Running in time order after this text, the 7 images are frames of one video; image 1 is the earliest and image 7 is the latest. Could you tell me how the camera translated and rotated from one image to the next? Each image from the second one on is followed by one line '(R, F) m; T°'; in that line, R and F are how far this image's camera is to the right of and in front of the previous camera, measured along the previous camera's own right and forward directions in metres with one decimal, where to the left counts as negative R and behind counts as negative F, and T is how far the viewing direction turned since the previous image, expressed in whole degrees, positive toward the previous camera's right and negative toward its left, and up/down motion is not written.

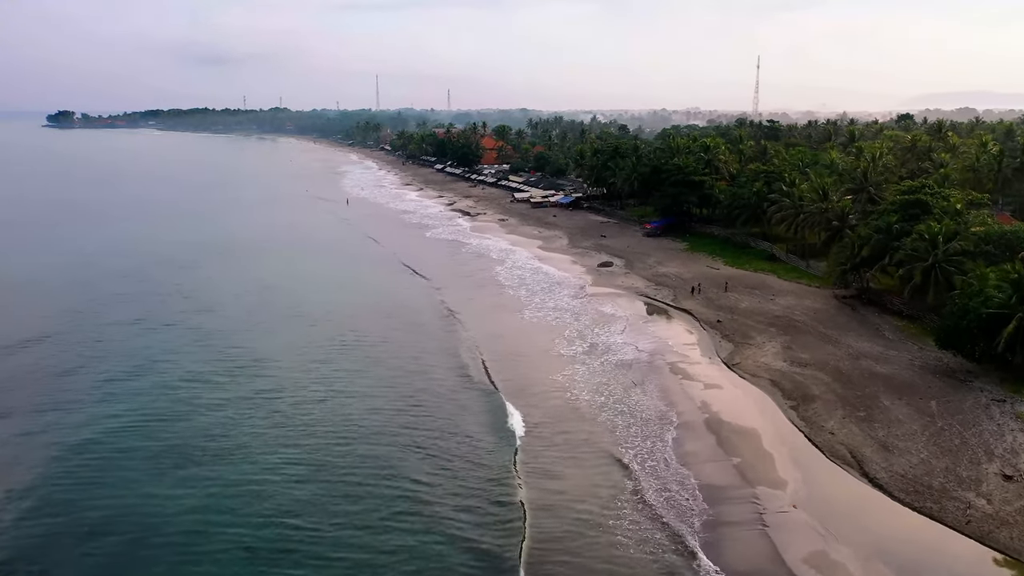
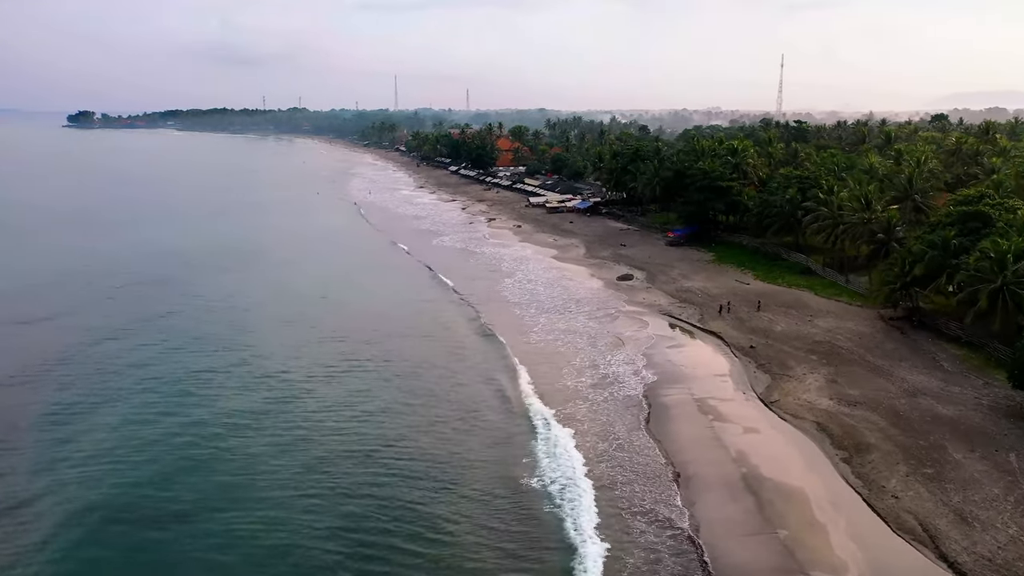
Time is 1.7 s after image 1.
(+0.4, +3.6) m; -1°
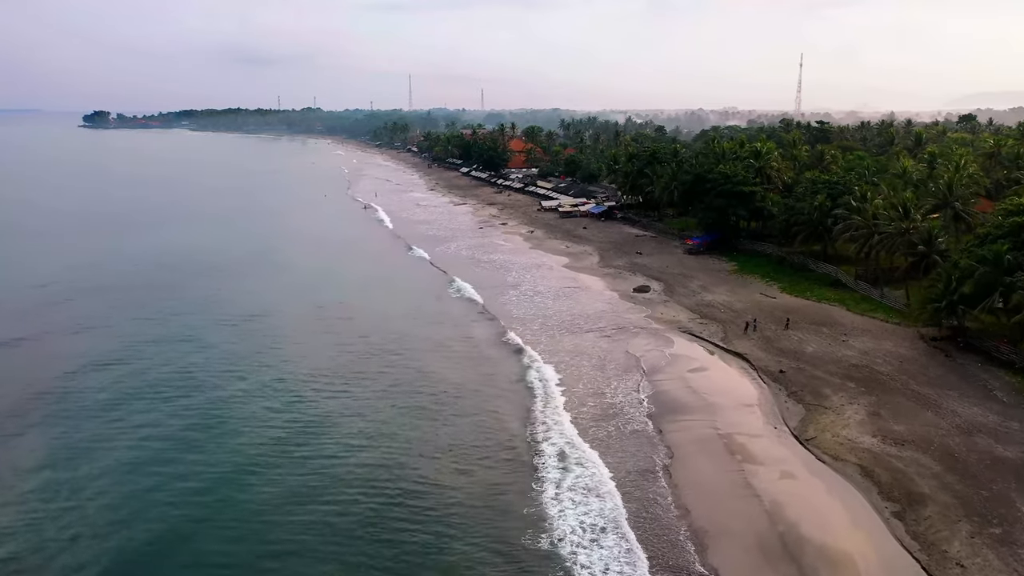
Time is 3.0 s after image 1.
(+0.3, +2.7) m; -1°
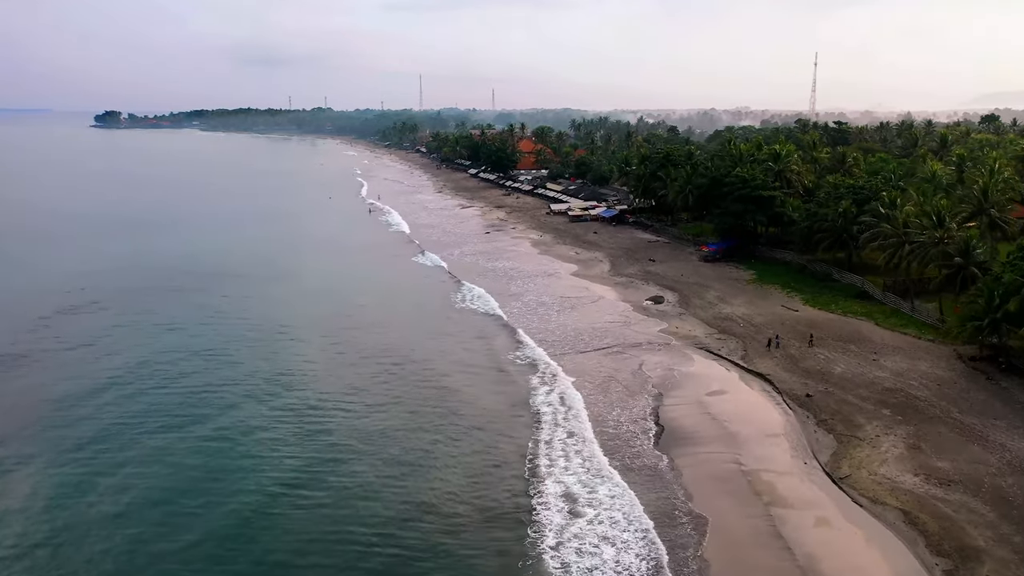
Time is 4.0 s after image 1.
(+0.3, +2.3) m; -1°
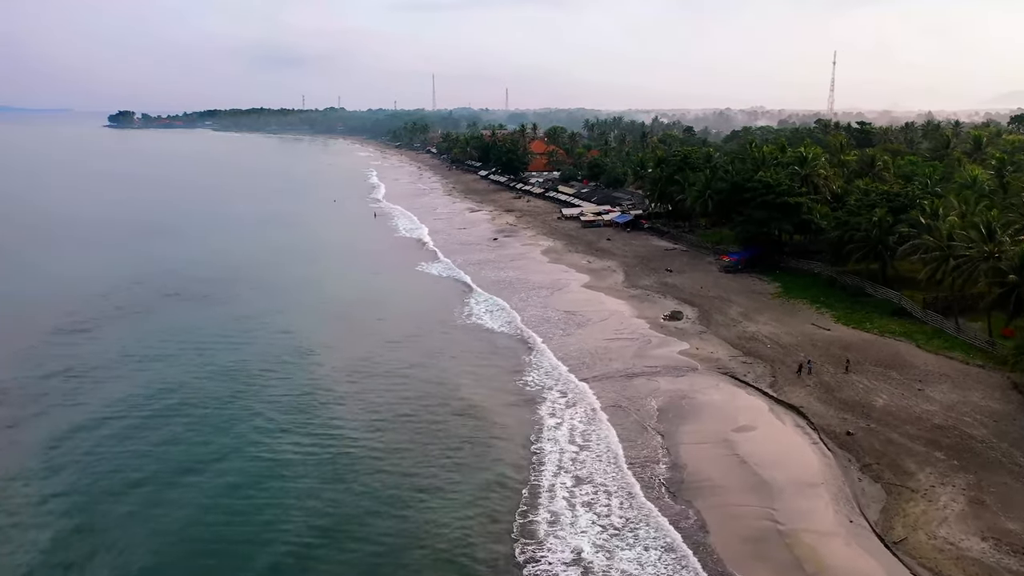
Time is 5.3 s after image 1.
(+0.3, +2.9) m; -1°
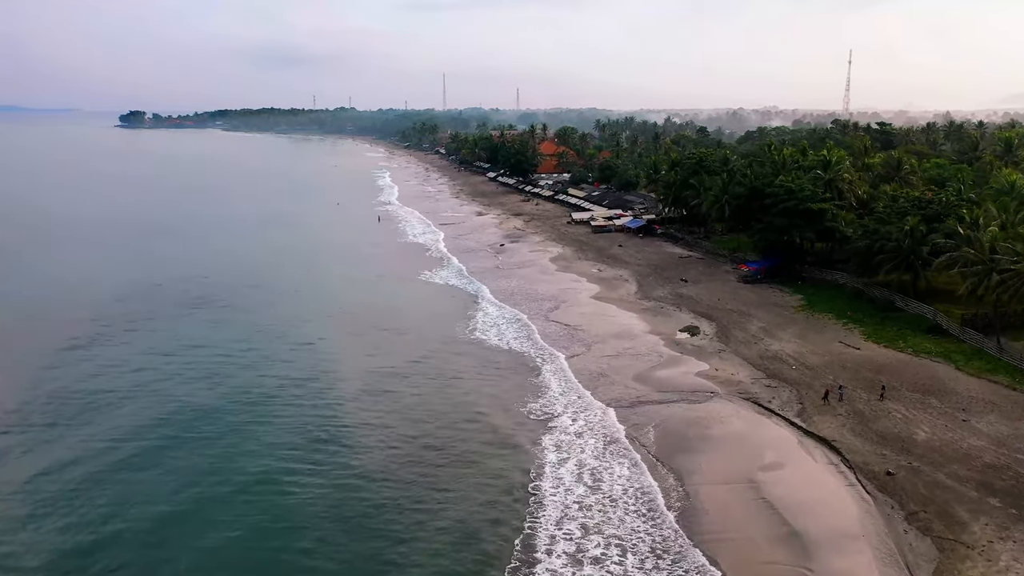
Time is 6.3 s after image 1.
(+0.3, +2.4) m; -1°
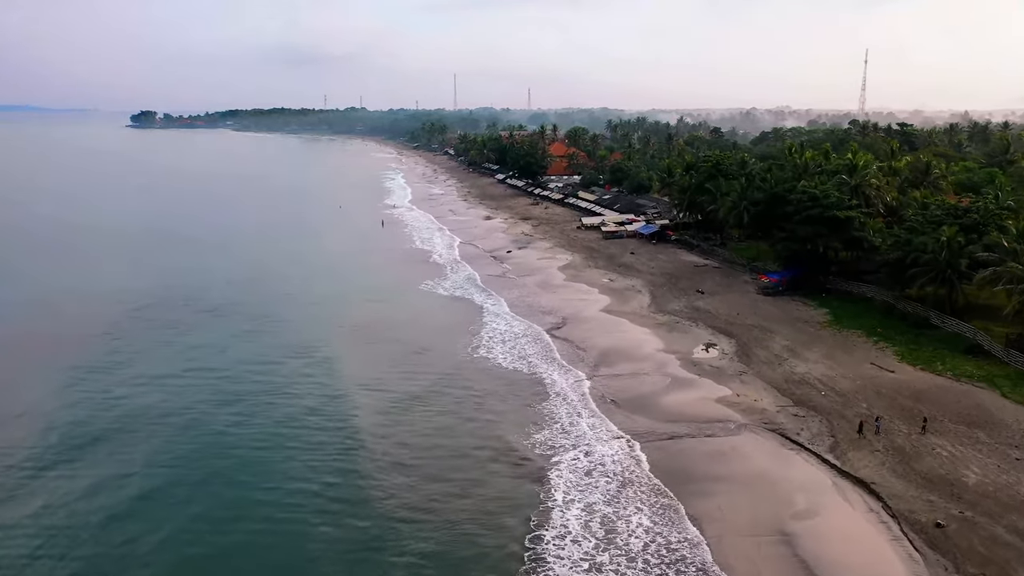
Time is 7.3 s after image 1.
(+0.3, +2.5) m; -1°
